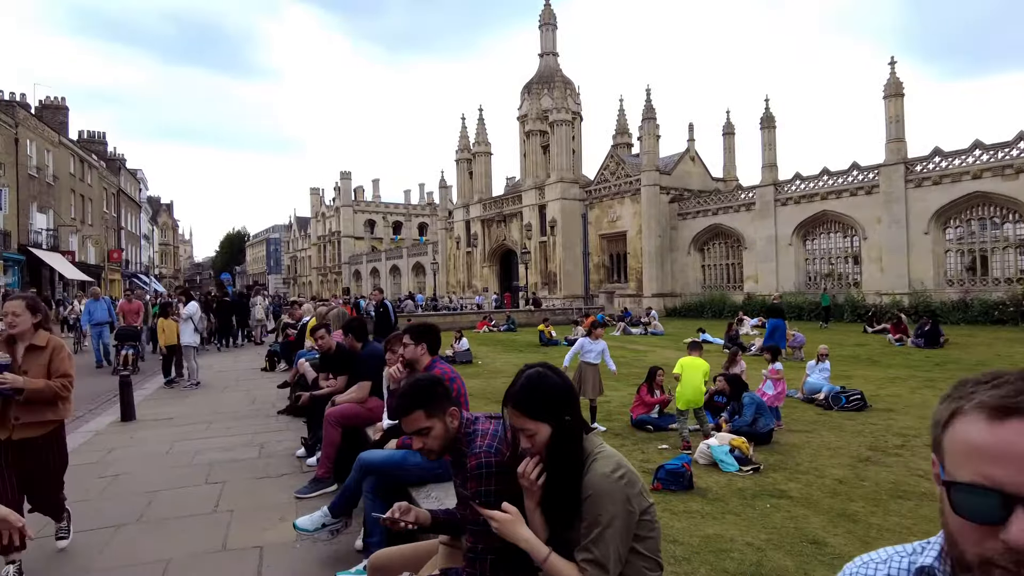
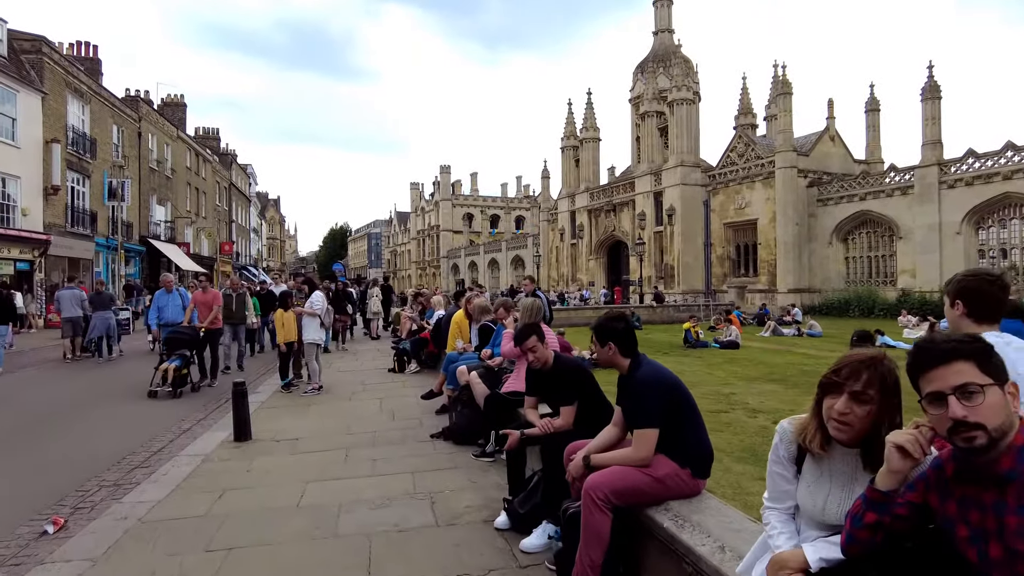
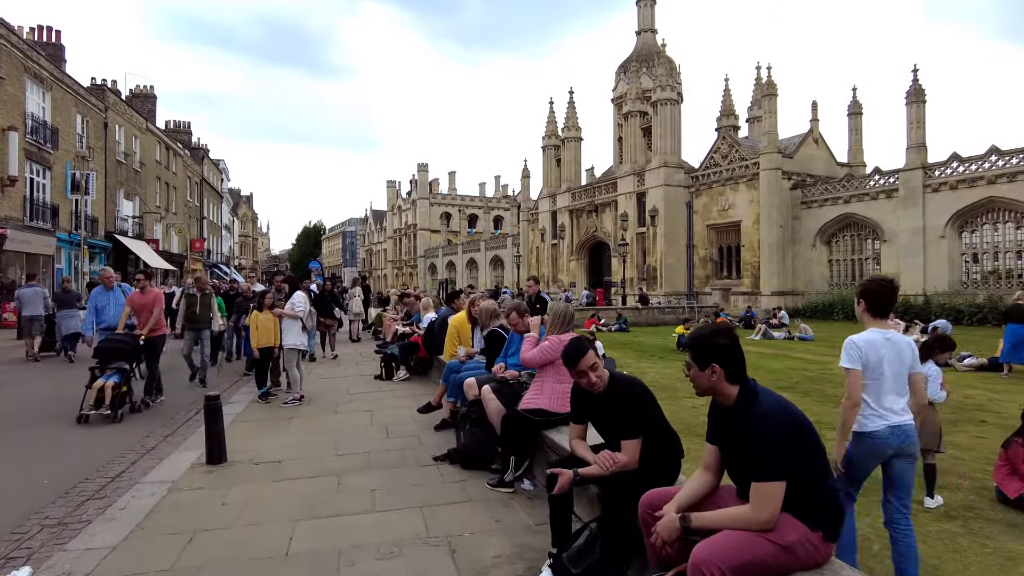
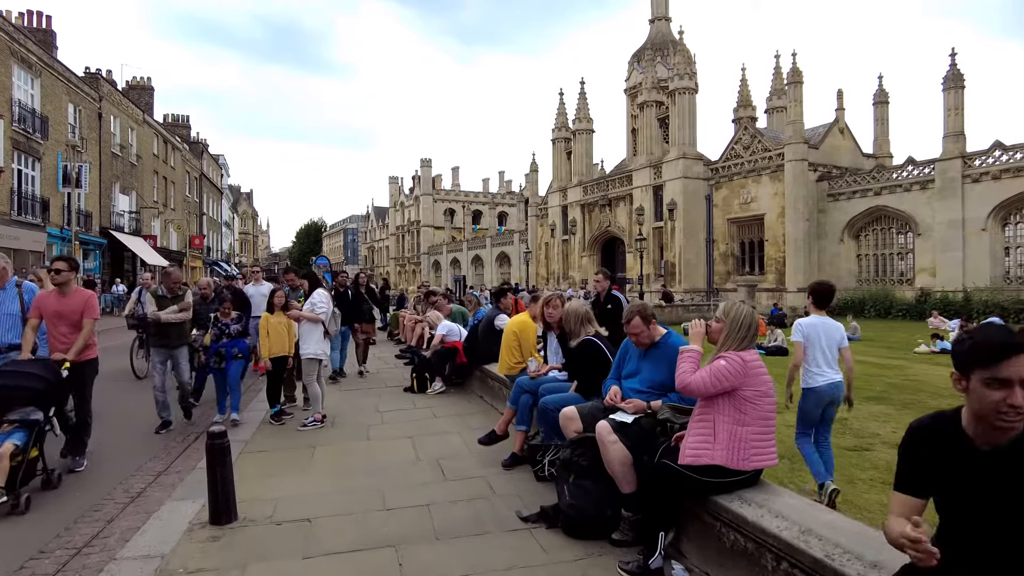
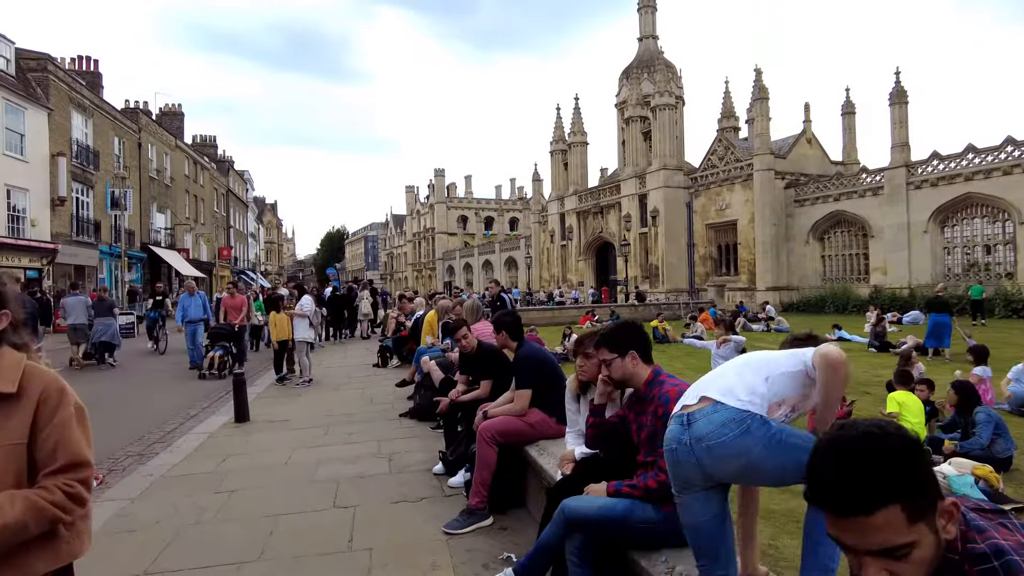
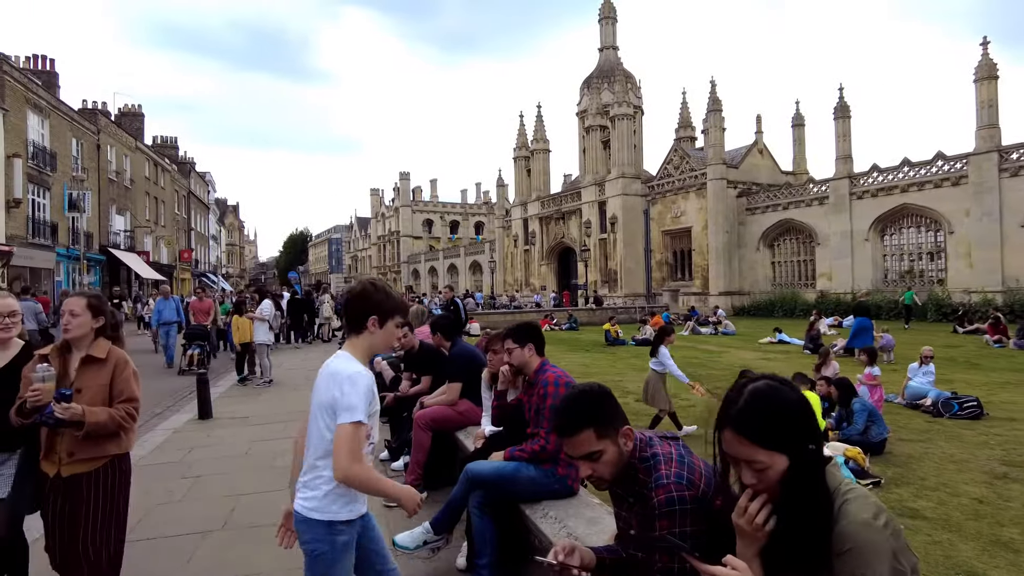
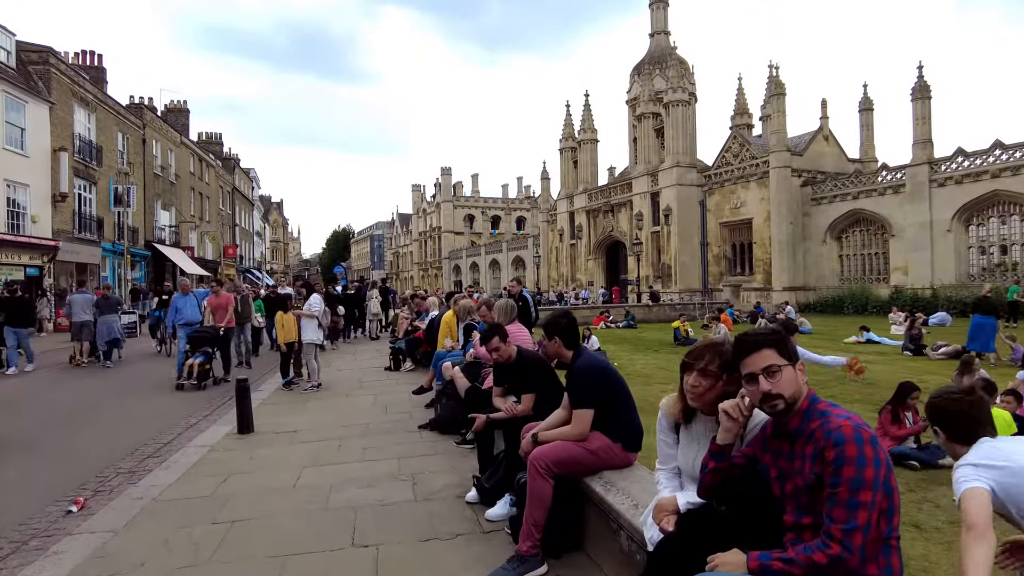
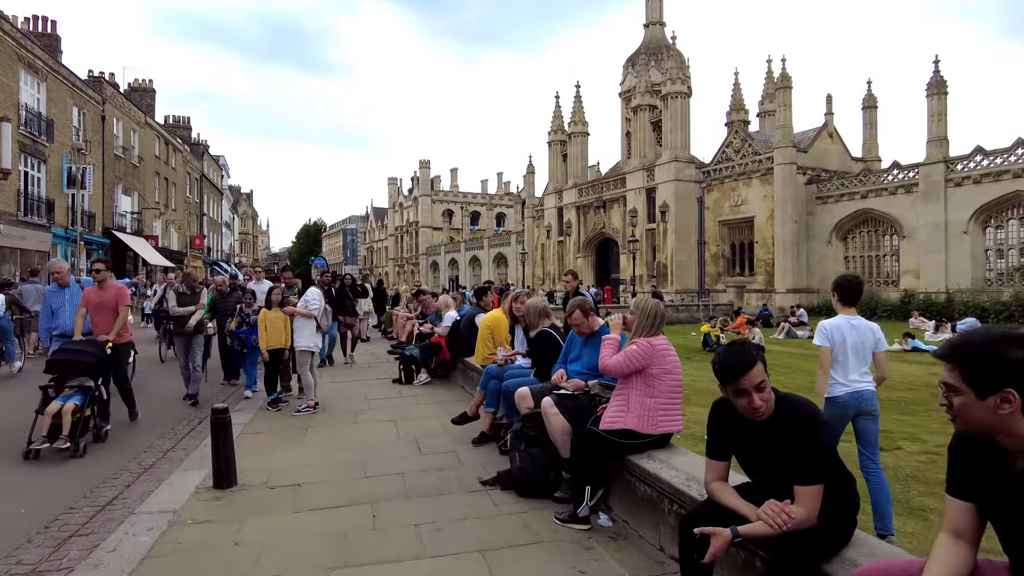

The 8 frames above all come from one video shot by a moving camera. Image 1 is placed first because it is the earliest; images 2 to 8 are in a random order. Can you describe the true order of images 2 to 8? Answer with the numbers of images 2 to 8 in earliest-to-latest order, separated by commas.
6, 5, 7, 2, 3, 8, 4
